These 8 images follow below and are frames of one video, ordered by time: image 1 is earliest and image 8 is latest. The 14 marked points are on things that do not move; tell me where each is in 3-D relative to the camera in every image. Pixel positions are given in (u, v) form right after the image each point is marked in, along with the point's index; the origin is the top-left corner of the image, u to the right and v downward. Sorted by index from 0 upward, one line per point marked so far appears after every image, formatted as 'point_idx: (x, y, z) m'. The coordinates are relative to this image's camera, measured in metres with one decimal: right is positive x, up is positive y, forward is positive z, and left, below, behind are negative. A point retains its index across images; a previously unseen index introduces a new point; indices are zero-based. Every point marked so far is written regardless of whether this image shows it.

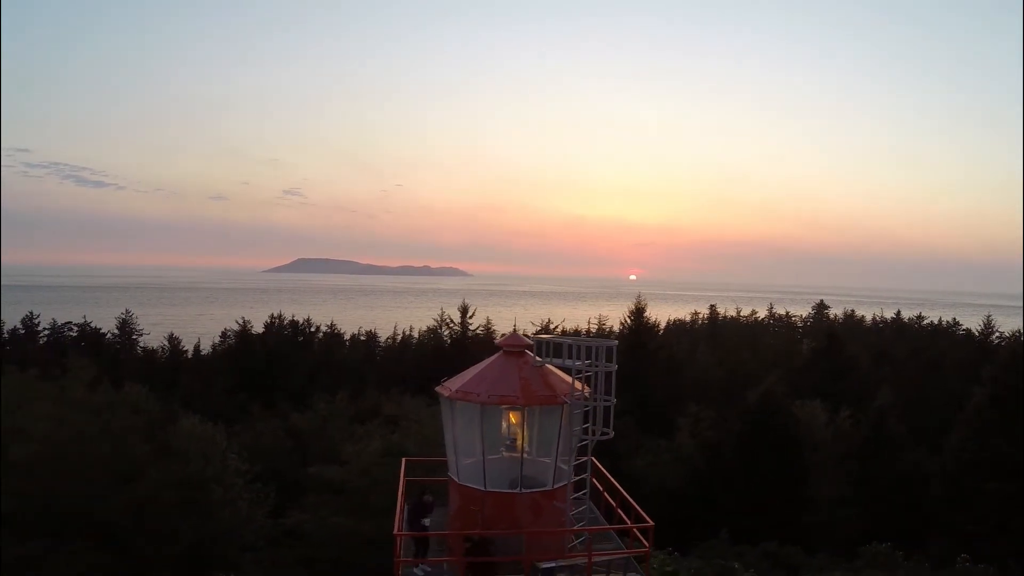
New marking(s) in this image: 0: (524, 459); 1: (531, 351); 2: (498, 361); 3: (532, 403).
0: (+0.1, -2.2, +7.8) m
1: (+0.2, -0.8, +8.2) m
2: (-0.2, -1.0, +8.2) m
3: (+0.2, -1.4, +7.6) m
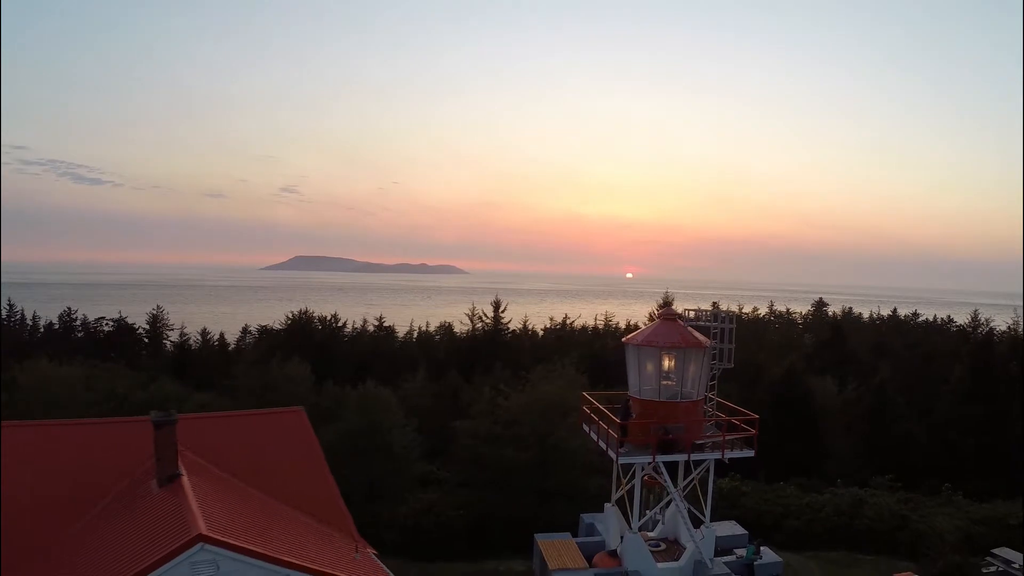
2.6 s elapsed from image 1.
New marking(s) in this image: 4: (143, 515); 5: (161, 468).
0: (+3.5, -2.0, +13.2) m
1: (+3.7, -0.7, +13.5) m
2: (+3.2, -0.8, +13.5) m
3: (+3.7, -1.3, +12.9) m
4: (-4.7, -3.1, +7.7) m
5: (-4.8, -2.6, +8.4) m
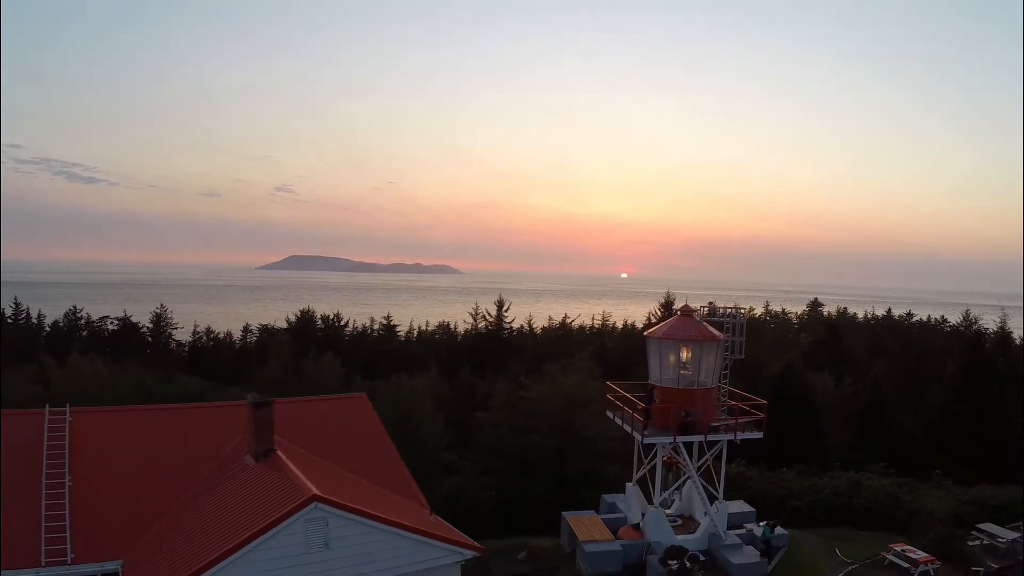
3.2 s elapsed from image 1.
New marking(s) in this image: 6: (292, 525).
0: (+4.3, -2.0, +14.6) m
1: (+4.5, -0.6, +15.0) m
2: (+4.0, -0.8, +15.0) m
3: (+4.5, -1.2, +14.4) m
4: (-3.9, -3.0, +9.1) m
5: (-4.0, -2.5, +9.8) m
6: (-2.8, -3.1, +7.9) m
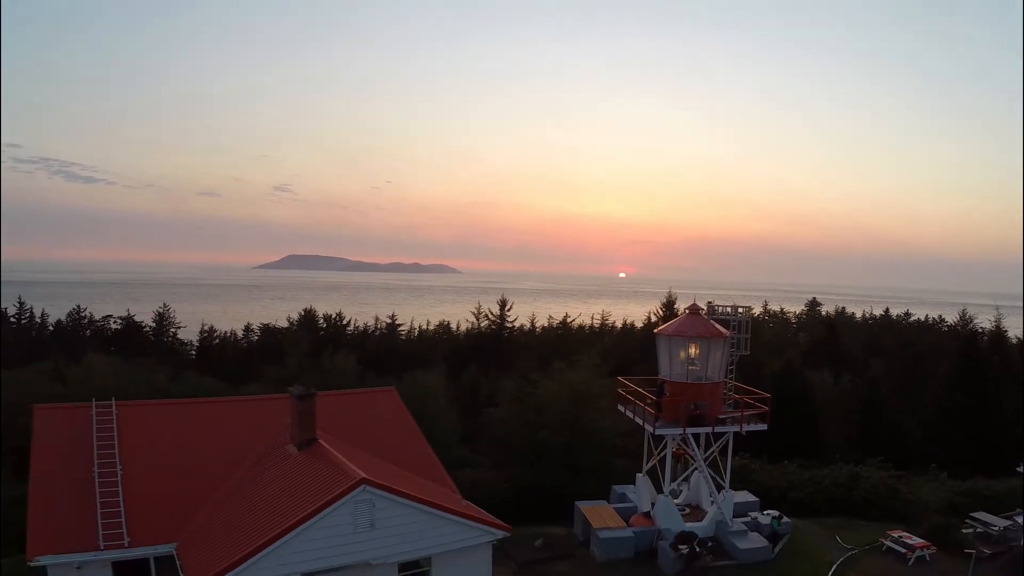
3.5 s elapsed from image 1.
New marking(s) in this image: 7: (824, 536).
0: (+4.8, -2.0, +15.4) m
1: (+4.9, -0.6, +15.7) m
2: (+4.5, -0.8, +15.7) m
3: (+4.9, -1.2, +15.2) m
4: (-3.5, -3.0, +9.8) m
5: (-3.6, -2.5, +10.6) m
6: (-2.3, -3.1, +8.6) m
7: (+8.5, -6.7, +16.8) m
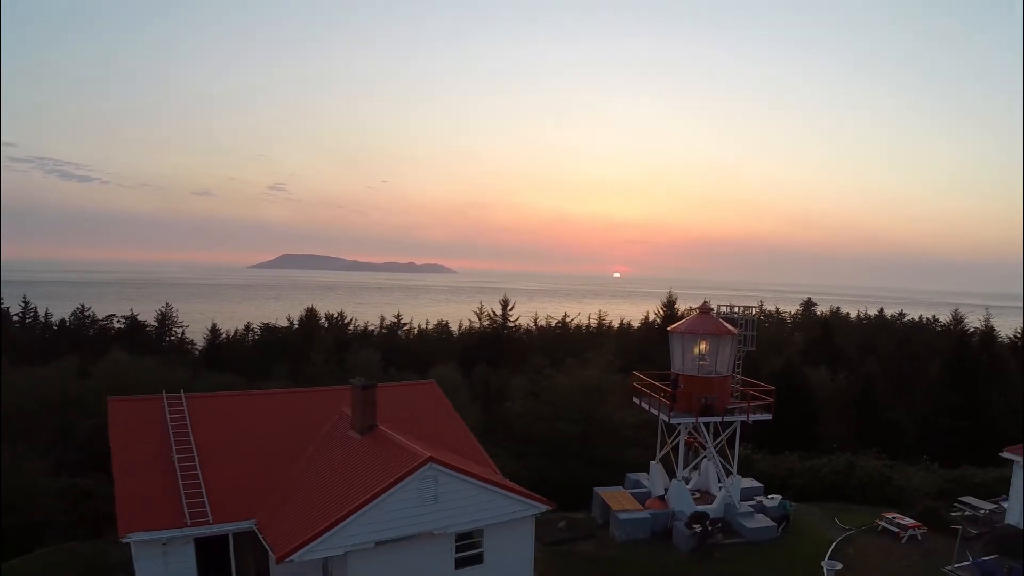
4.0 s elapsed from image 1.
0: (+5.4, -2.0, +16.7) m
1: (+5.6, -0.7, +17.1) m
2: (+5.1, -0.8, +17.1) m
3: (+5.6, -1.3, +16.5) m
4: (-2.7, -3.1, +11.1) m
5: (-2.8, -2.5, +11.8) m
6: (-1.6, -3.1, +9.9) m
7: (+9.2, -6.8, +18.1) m
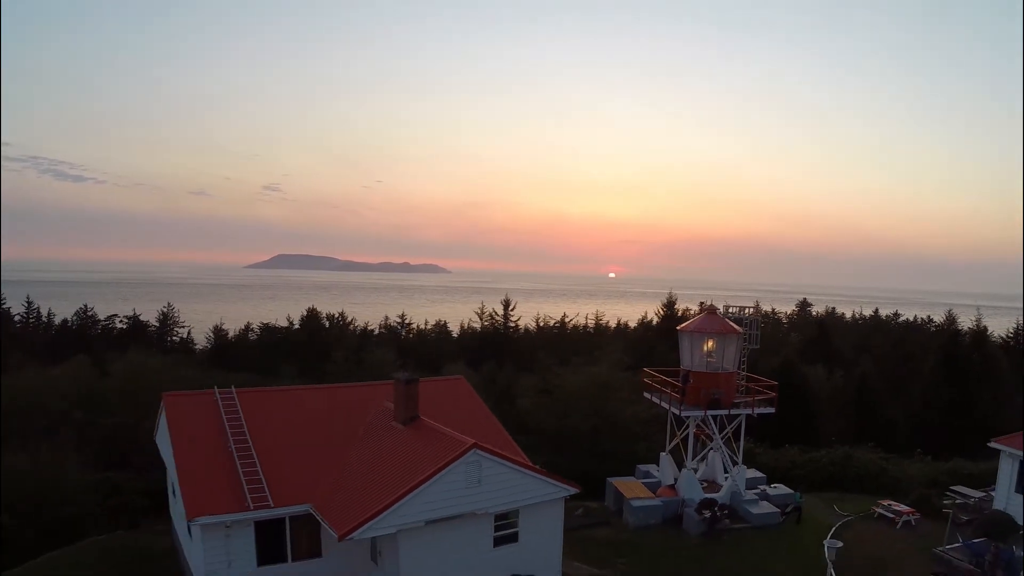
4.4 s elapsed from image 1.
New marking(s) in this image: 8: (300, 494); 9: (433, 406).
0: (+6.0, -2.1, +17.8) m
1: (+6.1, -0.7, +18.2) m
2: (+5.7, -0.9, +18.2) m
3: (+6.1, -1.3, +17.6) m
4: (-2.1, -3.1, +12.2) m
5: (-2.2, -2.6, +12.9) m
6: (-1.0, -3.2, +10.9) m
7: (+9.7, -6.8, +19.3) m
8: (-4.2, -4.0, +12.1) m
9: (-1.9, -2.8, +14.8) m
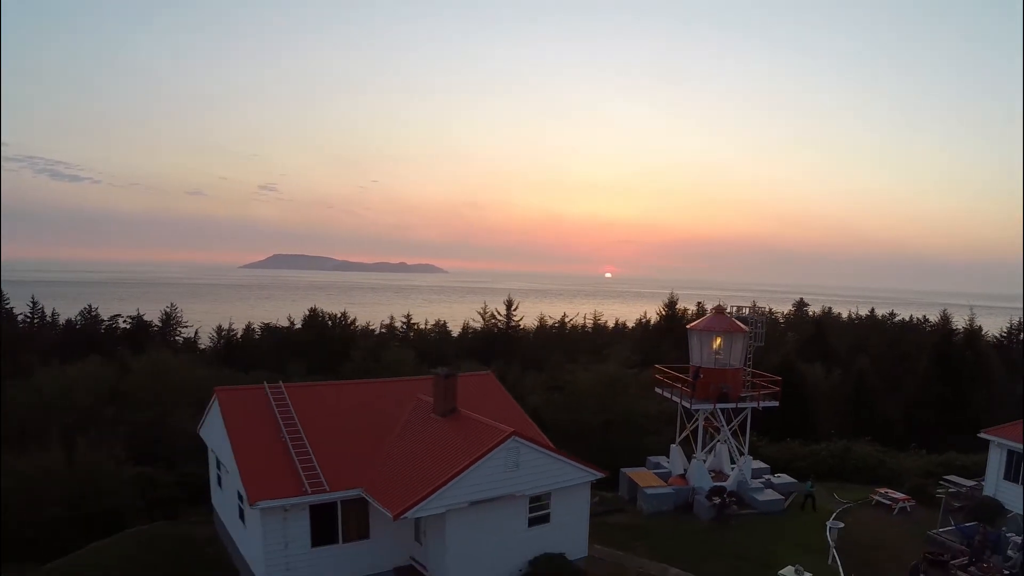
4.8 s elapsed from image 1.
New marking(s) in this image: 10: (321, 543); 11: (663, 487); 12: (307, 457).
0: (+6.6, -2.1, +19.0) m
1: (+6.8, -0.7, +19.3) m
2: (+6.3, -0.9, +19.3) m
3: (+6.8, -1.3, +18.8) m
4: (-1.5, -3.1, +13.3) m
5: (-1.6, -2.6, +14.0) m
6: (-0.3, -3.2, +12.0) m
7: (+10.4, -6.9, +20.4) m
8: (-3.5, -4.1, +13.2) m
9: (-1.3, -2.9, +16.0) m
10: (-3.9, -5.3, +12.8) m
11: (+4.6, -6.1, +19.0) m
12: (-4.5, -3.6, +13.3) m
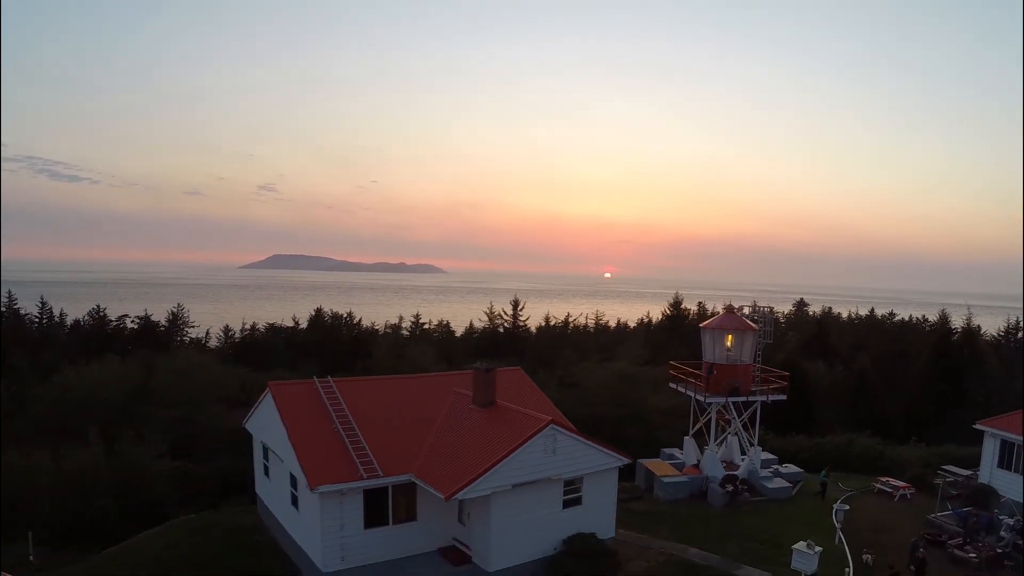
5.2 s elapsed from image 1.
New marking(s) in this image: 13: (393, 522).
0: (+7.4, -2.2, +20.2) m
1: (+7.5, -0.8, +20.5) m
2: (+7.1, -0.9, +20.5) m
3: (+7.5, -1.4, +20.0) m
4: (-0.7, -3.2, +14.5) m
5: (-0.8, -2.7, +15.2) m
6: (+0.4, -3.2, +13.3) m
7: (+11.1, -6.9, +21.6) m
8: (-2.7, -4.1, +14.4) m
9: (-0.5, -2.9, +17.2) m
10: (-3.2, -5.3, +14.0) m
11: (+5.4, -6.1, +20.2) m
12: (-3.7, -3.7, +14.5) m
13: (-2.8, -5.3, +14.1) m
